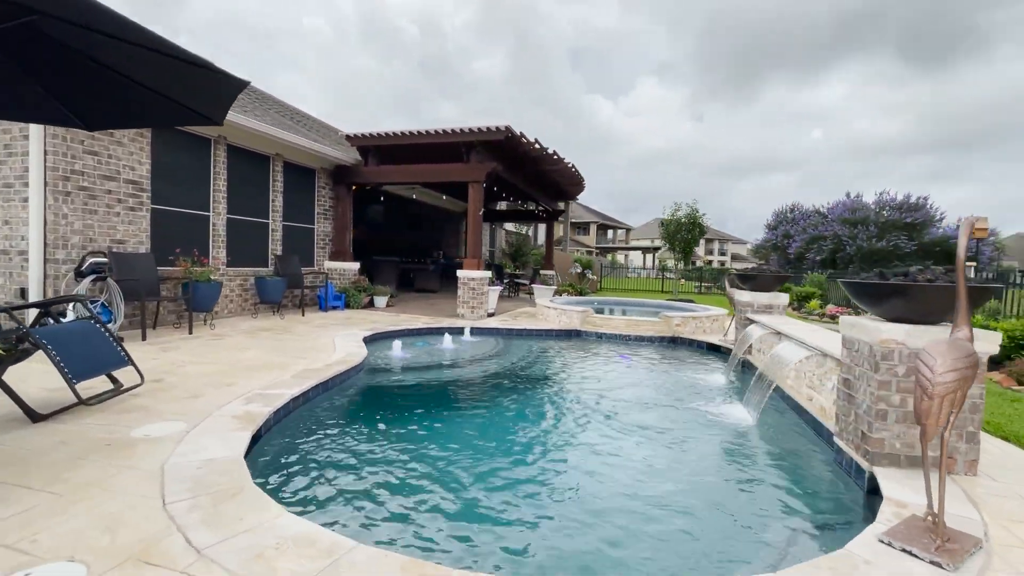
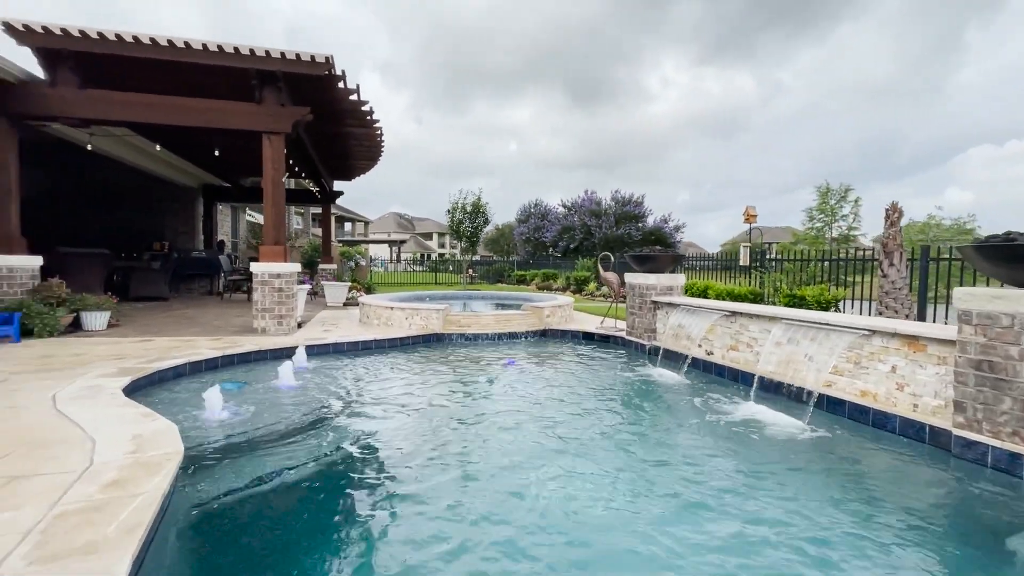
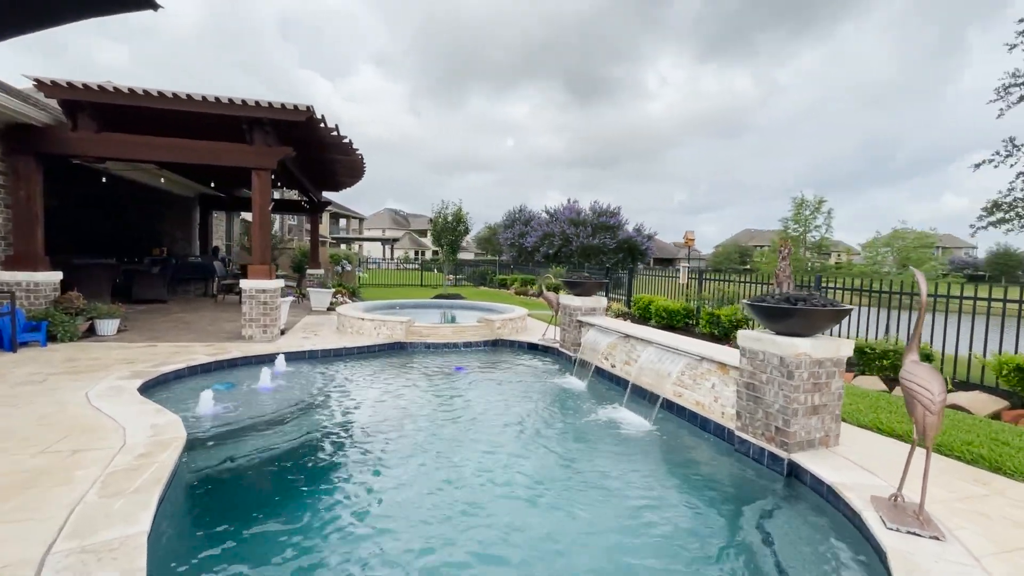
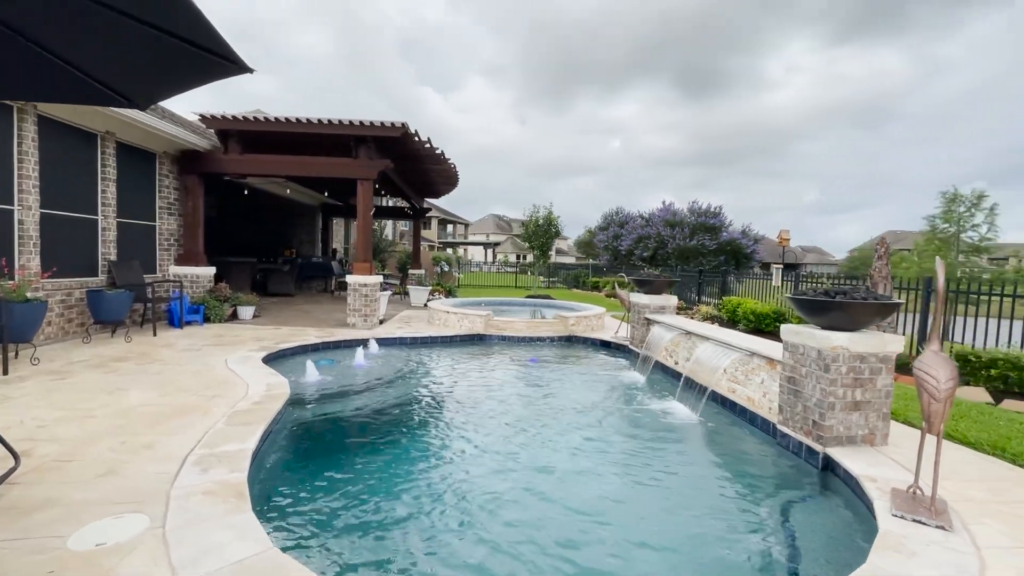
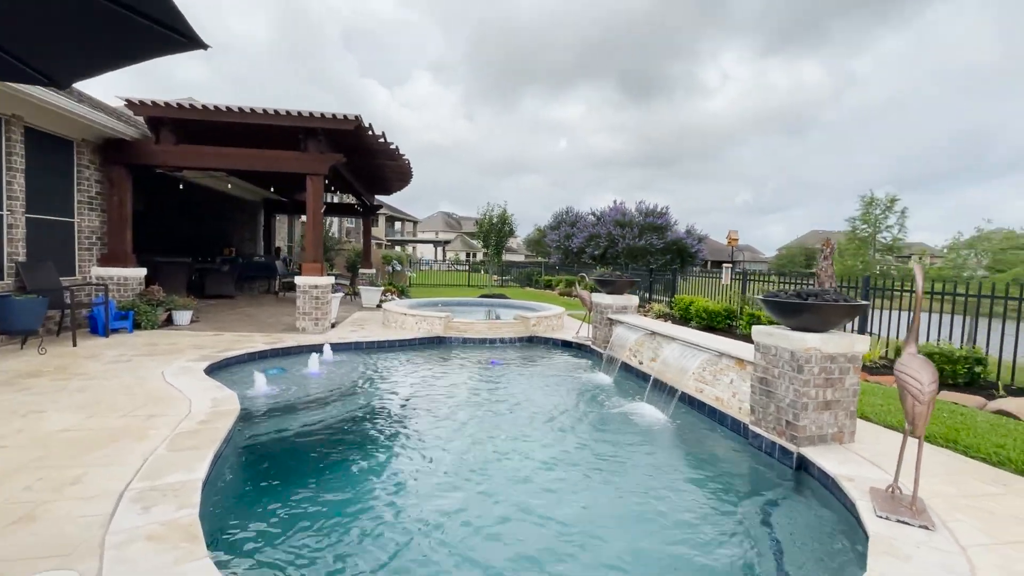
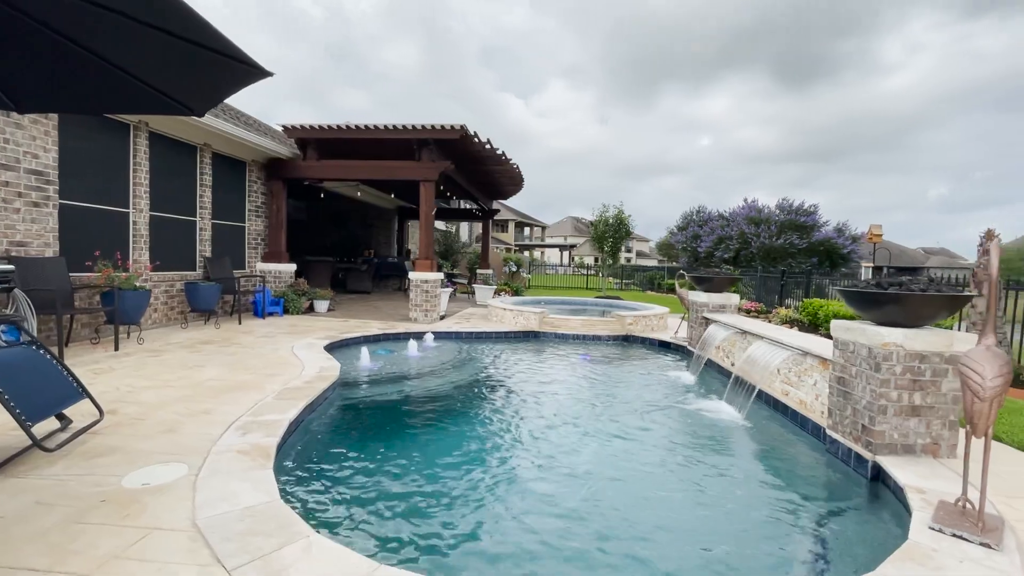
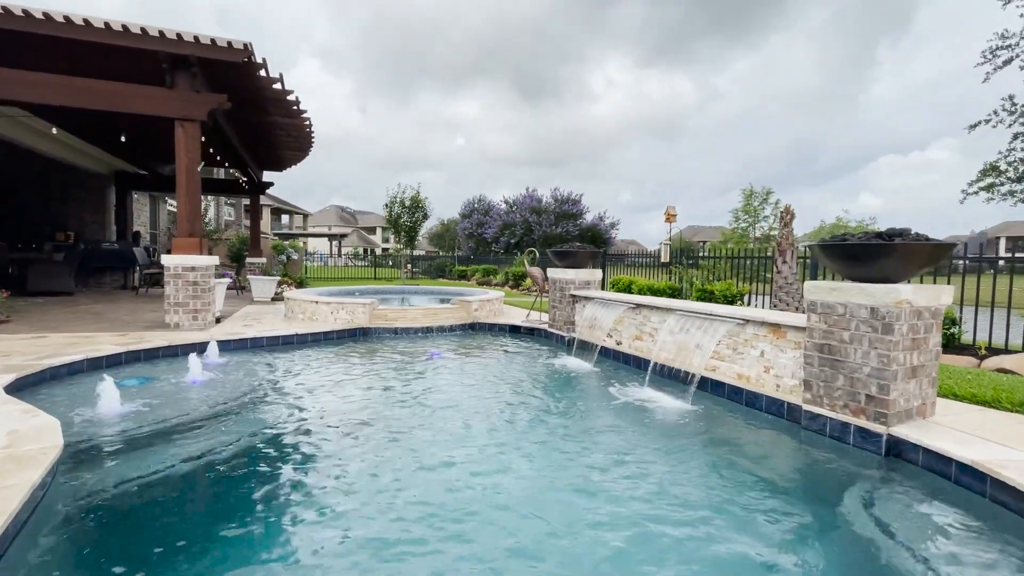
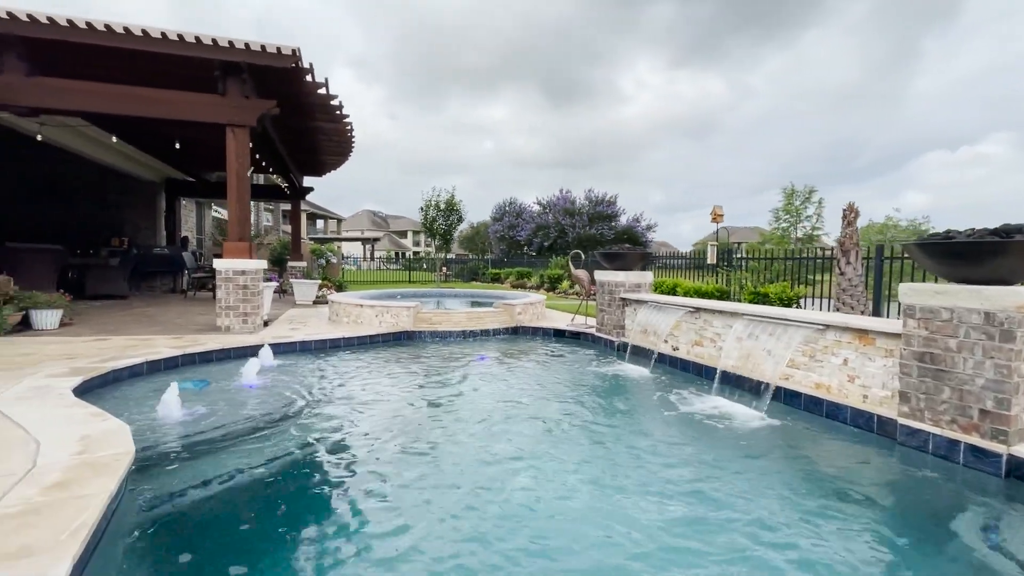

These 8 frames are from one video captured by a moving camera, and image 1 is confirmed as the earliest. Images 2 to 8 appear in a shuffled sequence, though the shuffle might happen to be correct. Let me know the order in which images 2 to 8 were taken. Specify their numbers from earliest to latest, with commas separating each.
6, 4, 5, 3, 7, 8, 2
